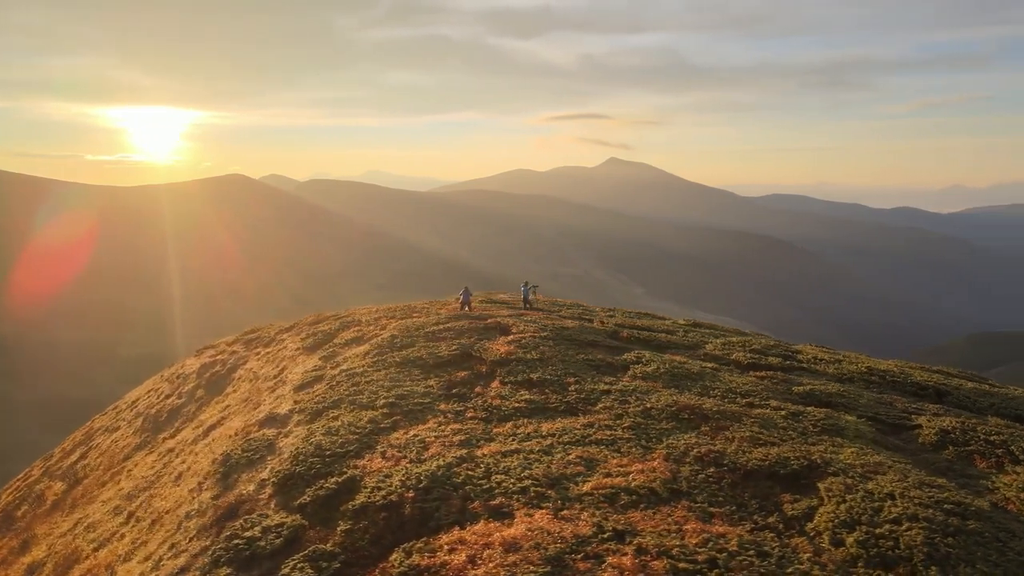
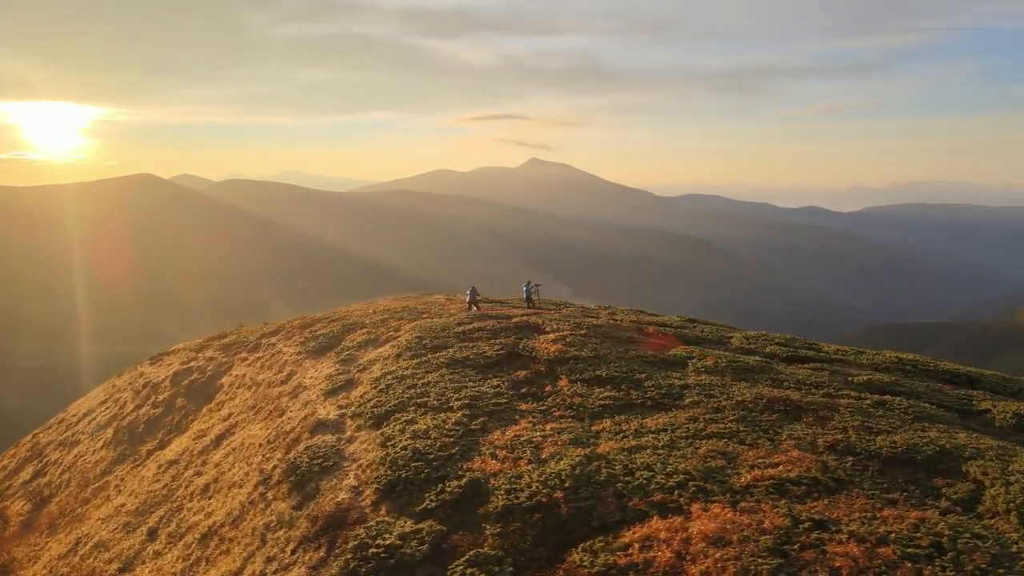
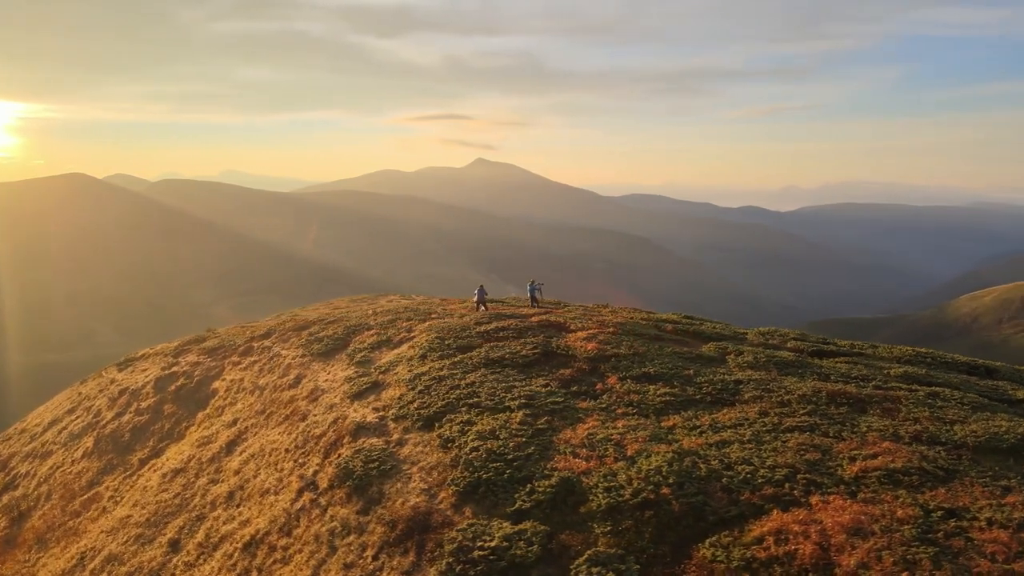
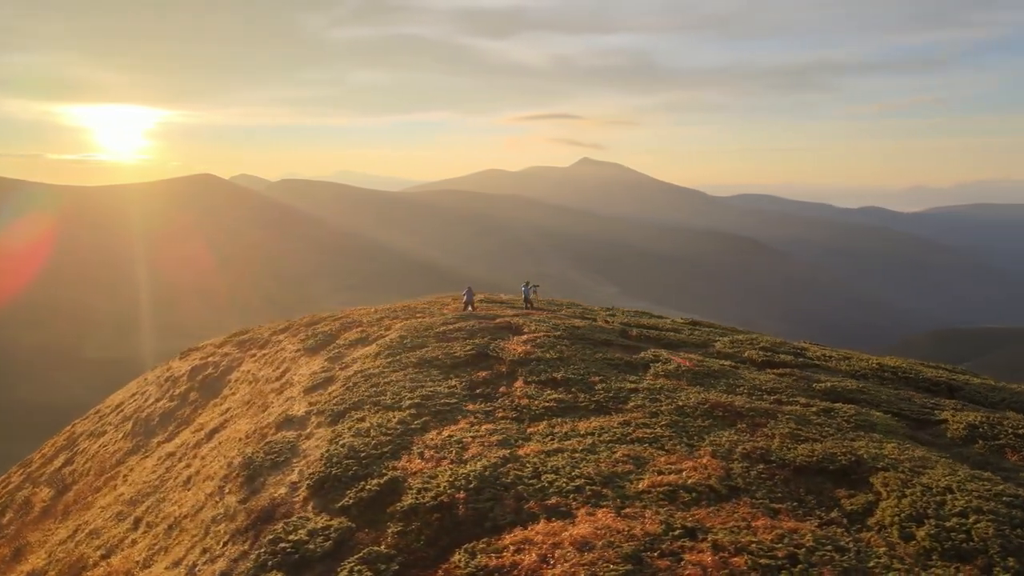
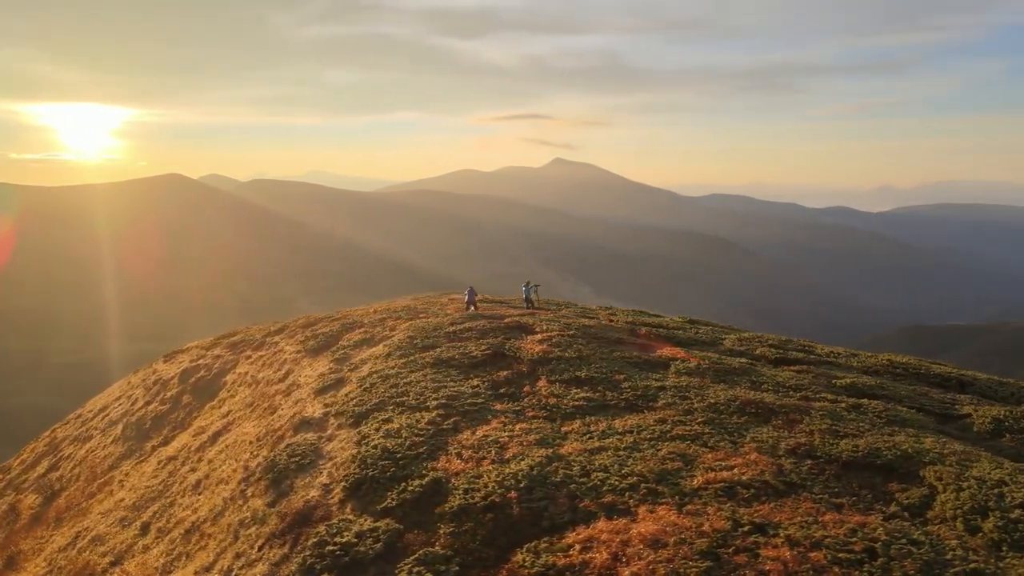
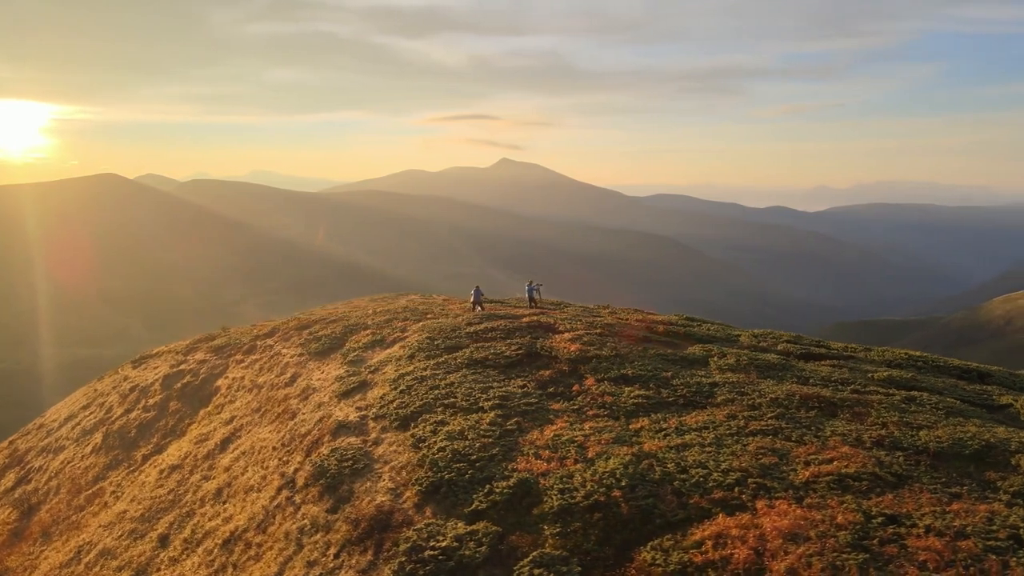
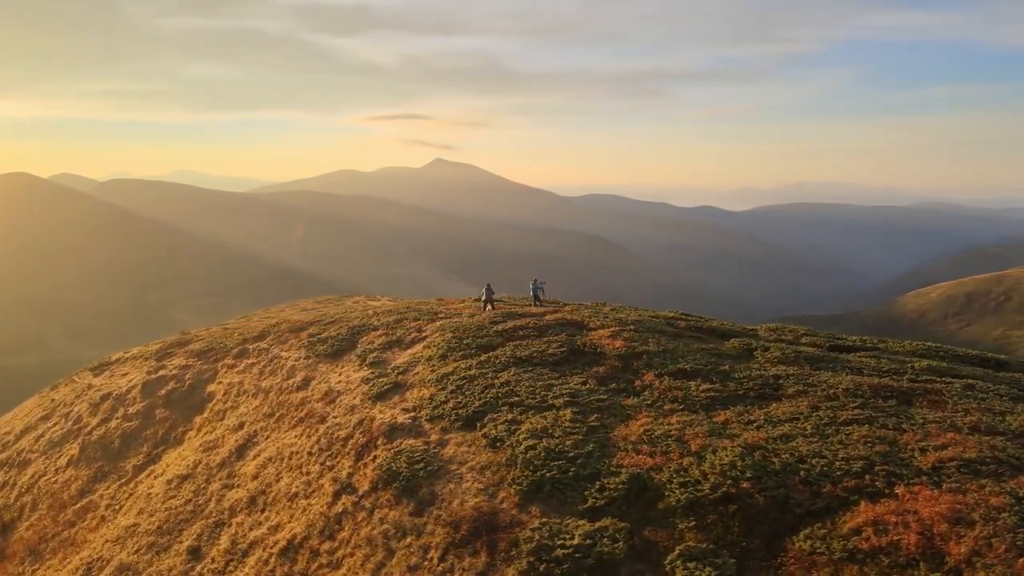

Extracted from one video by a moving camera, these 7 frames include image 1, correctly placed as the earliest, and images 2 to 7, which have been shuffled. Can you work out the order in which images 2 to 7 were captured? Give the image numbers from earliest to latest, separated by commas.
4, 5, 2, 6, 3, 7
